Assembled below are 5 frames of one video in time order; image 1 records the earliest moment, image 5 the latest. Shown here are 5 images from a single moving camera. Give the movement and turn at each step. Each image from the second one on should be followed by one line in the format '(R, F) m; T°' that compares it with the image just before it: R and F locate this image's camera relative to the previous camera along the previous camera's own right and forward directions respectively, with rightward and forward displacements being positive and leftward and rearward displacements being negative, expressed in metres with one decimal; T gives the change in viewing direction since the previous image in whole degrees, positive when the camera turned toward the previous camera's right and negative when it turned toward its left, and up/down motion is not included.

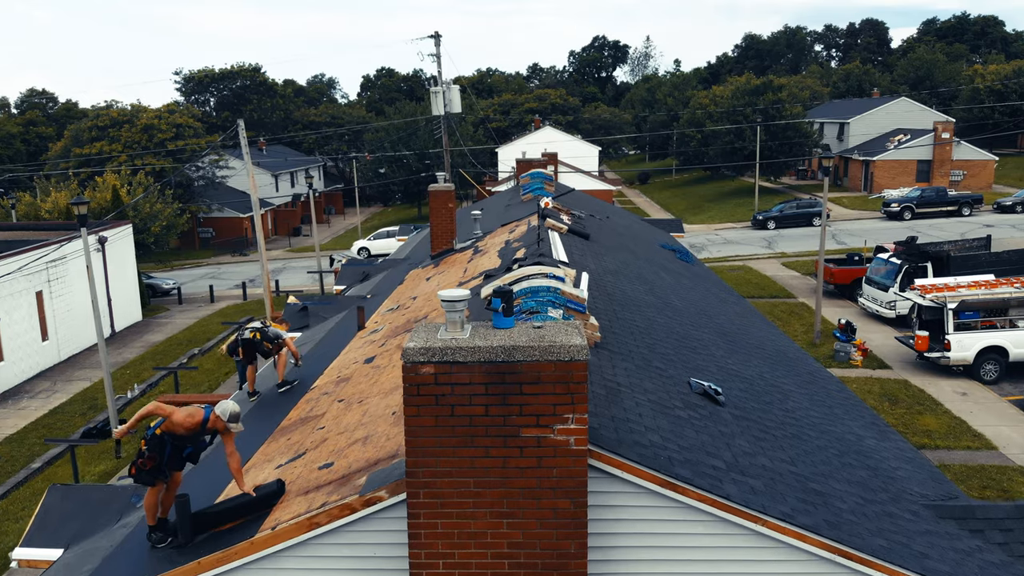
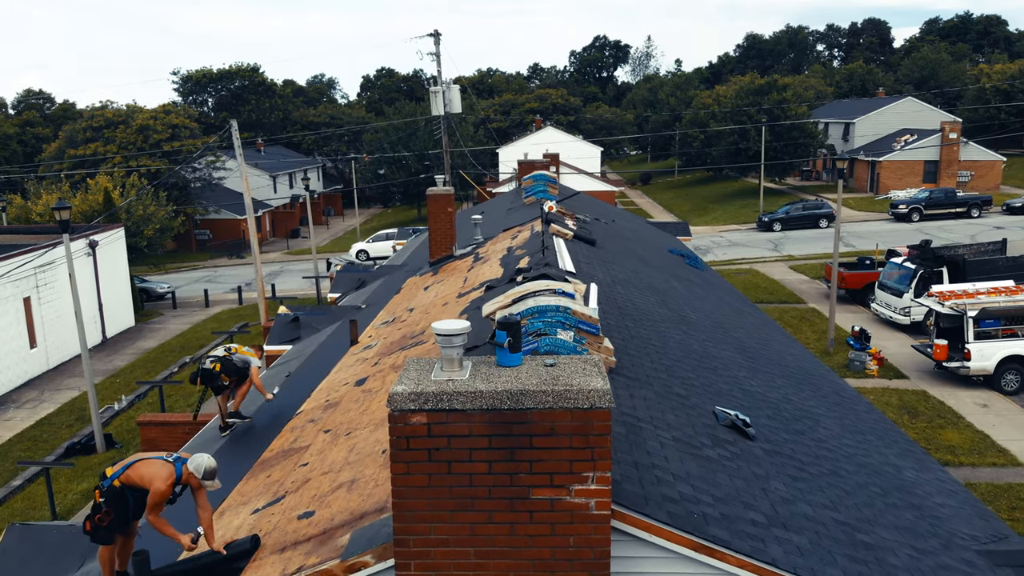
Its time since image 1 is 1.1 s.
(0.0, +0.7) m; 0°
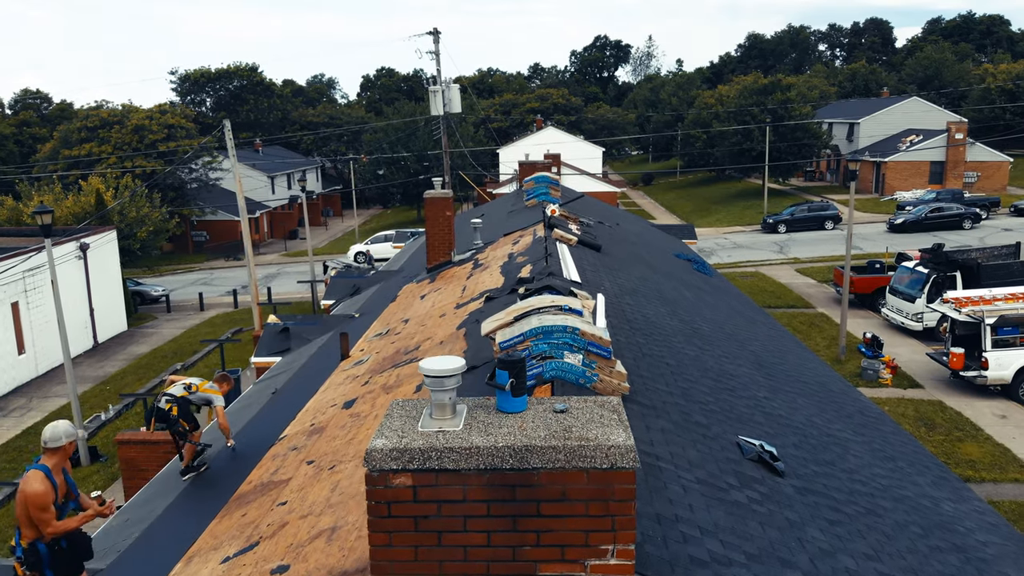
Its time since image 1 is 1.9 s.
(0.0, +0.6) m; 0°
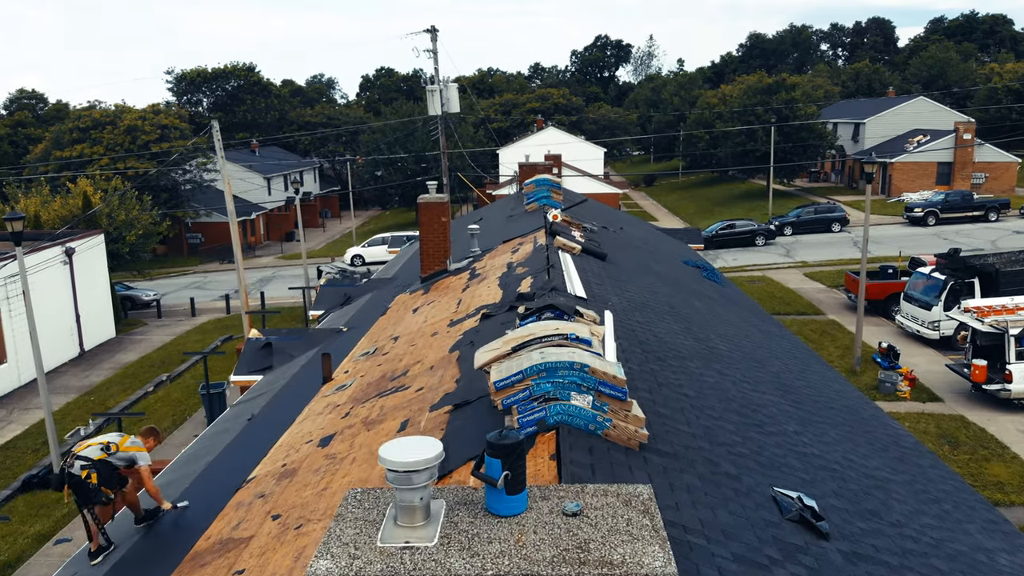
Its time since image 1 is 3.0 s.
(0.0, +0.9) m; 0°
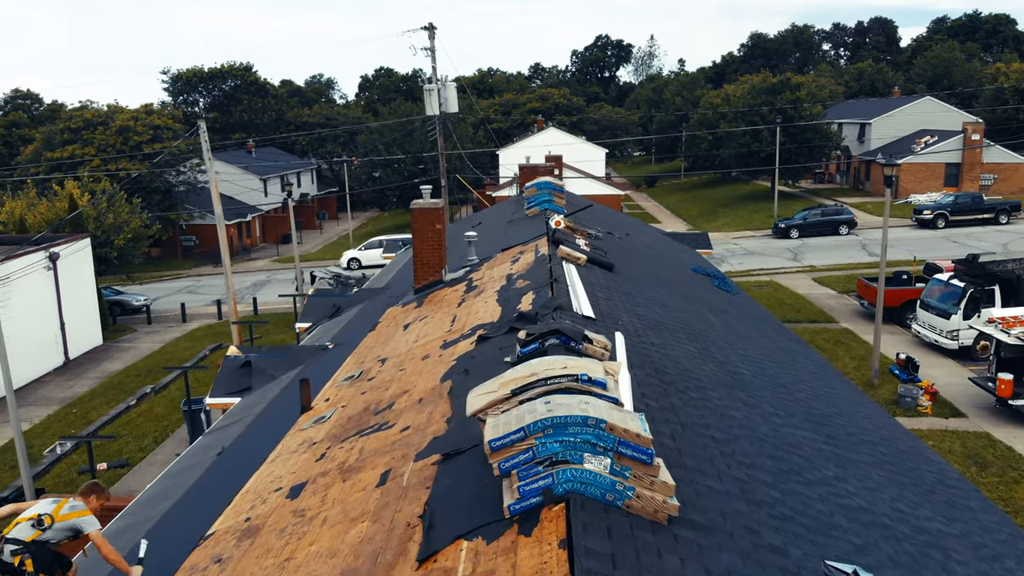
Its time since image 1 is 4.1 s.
(0.0, +0.9) m; 0°
